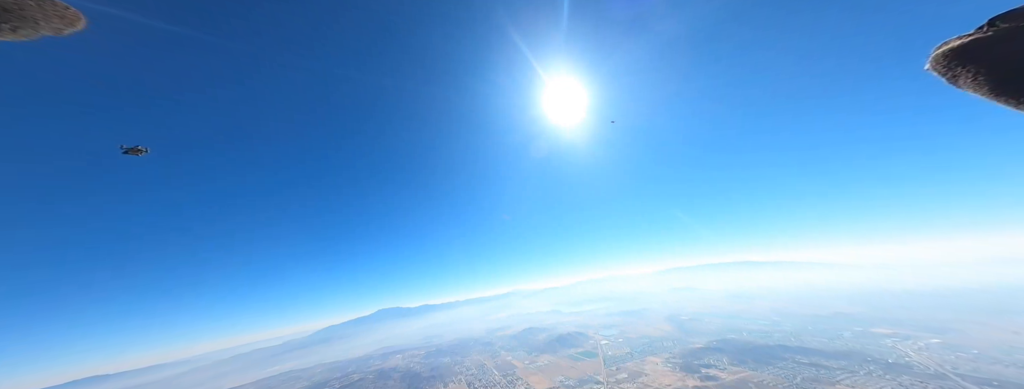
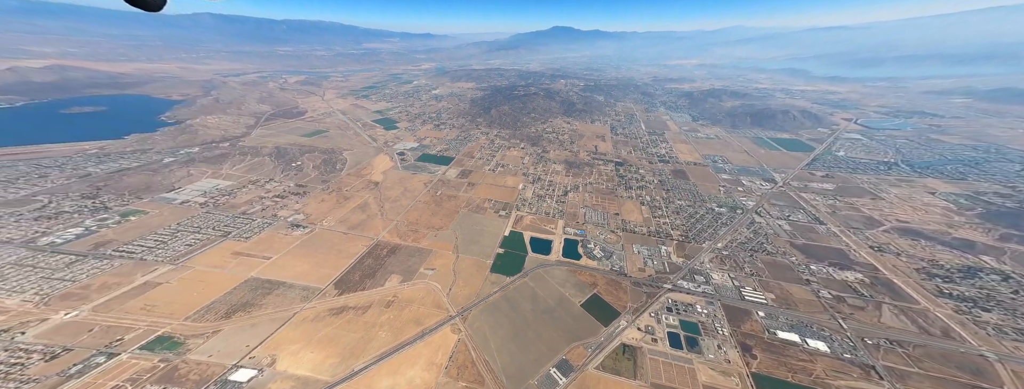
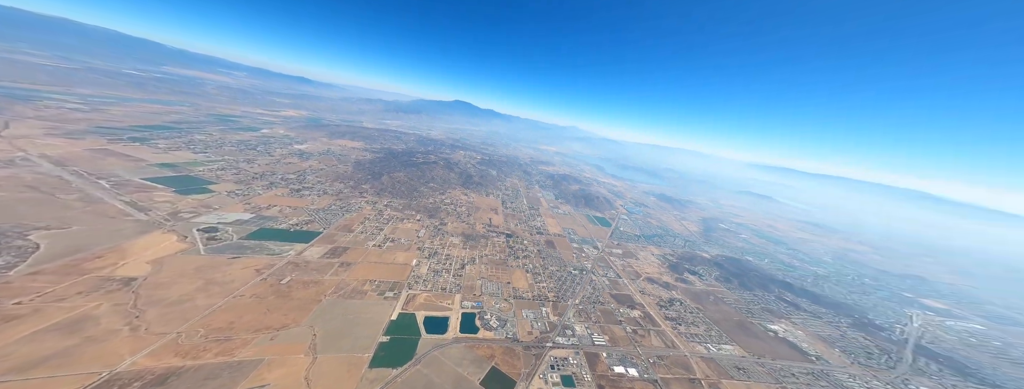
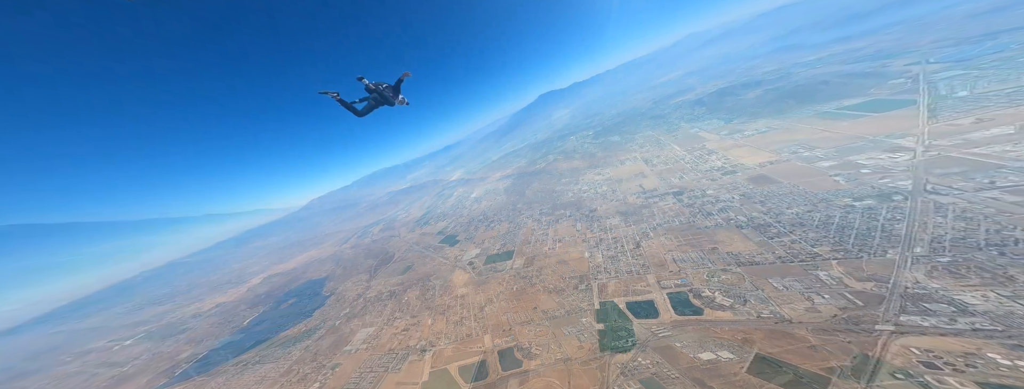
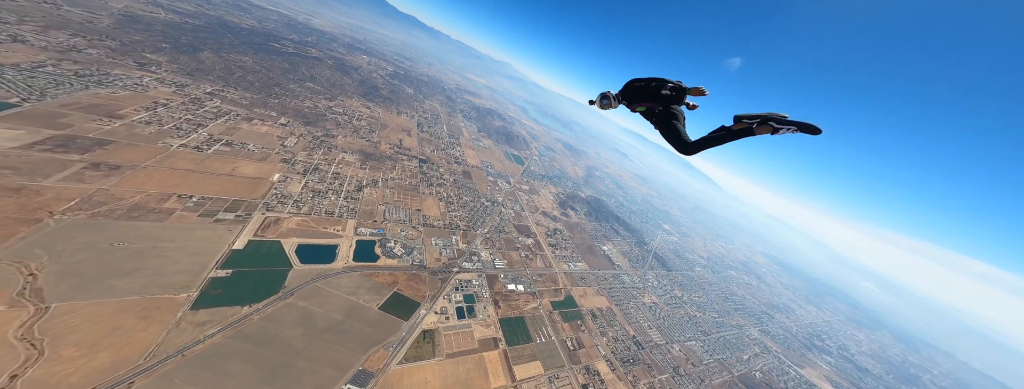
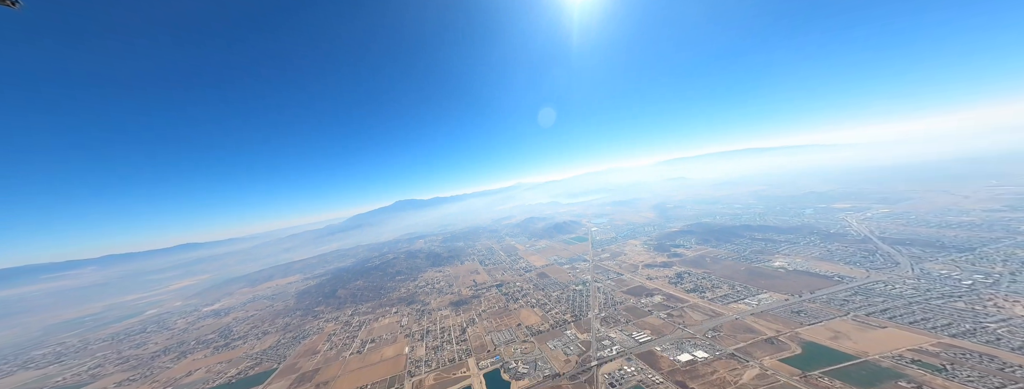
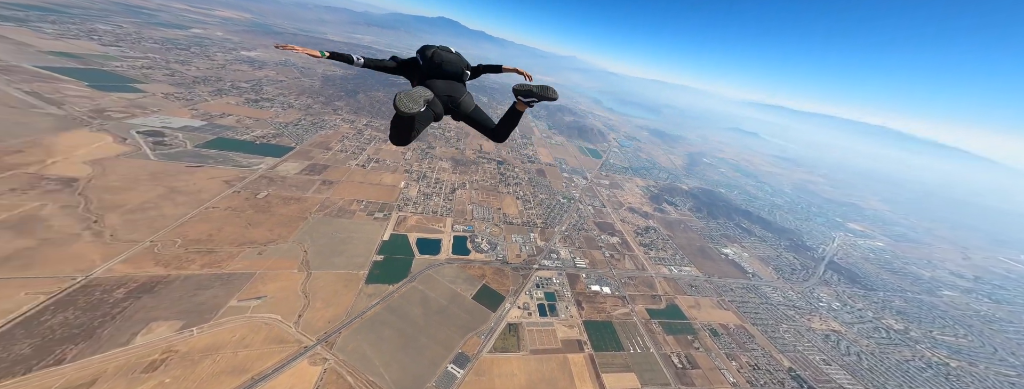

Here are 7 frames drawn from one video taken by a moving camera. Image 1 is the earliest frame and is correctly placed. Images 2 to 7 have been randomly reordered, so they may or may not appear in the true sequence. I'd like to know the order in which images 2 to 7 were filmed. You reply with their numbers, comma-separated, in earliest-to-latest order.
6, 4, 3, 5, 7, 2
